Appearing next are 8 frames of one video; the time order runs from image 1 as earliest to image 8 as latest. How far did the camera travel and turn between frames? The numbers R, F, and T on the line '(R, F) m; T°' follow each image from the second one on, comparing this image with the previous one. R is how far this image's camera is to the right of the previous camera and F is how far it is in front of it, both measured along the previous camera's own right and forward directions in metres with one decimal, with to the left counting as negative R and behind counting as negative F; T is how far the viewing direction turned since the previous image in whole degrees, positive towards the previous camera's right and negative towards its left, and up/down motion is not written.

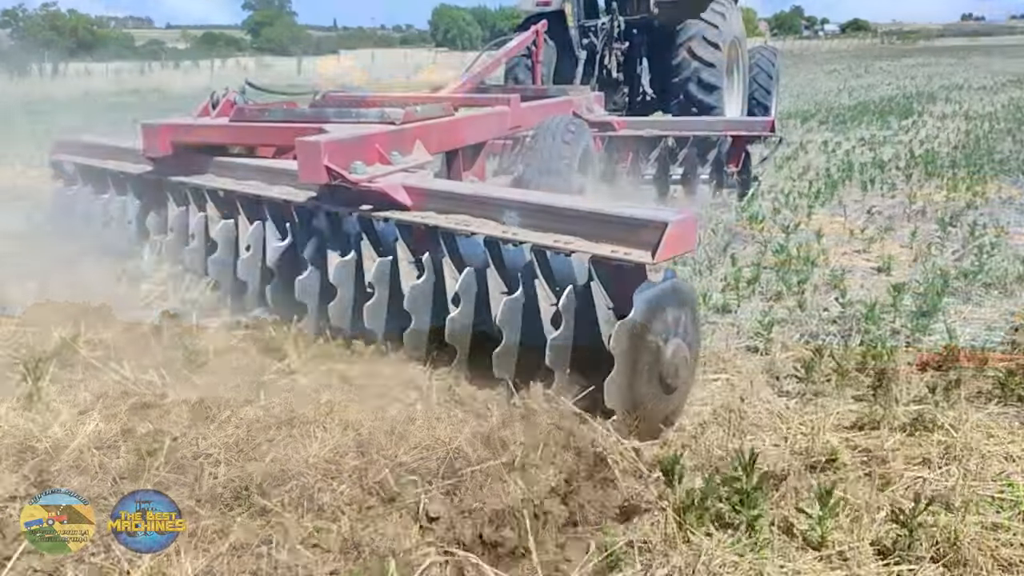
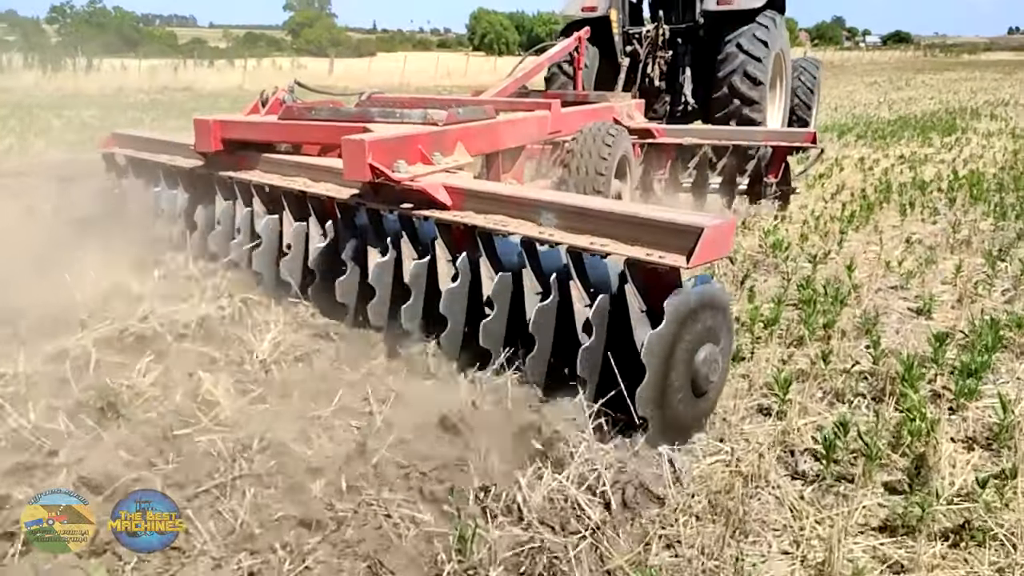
(+0.2, +0.5) m; -2°
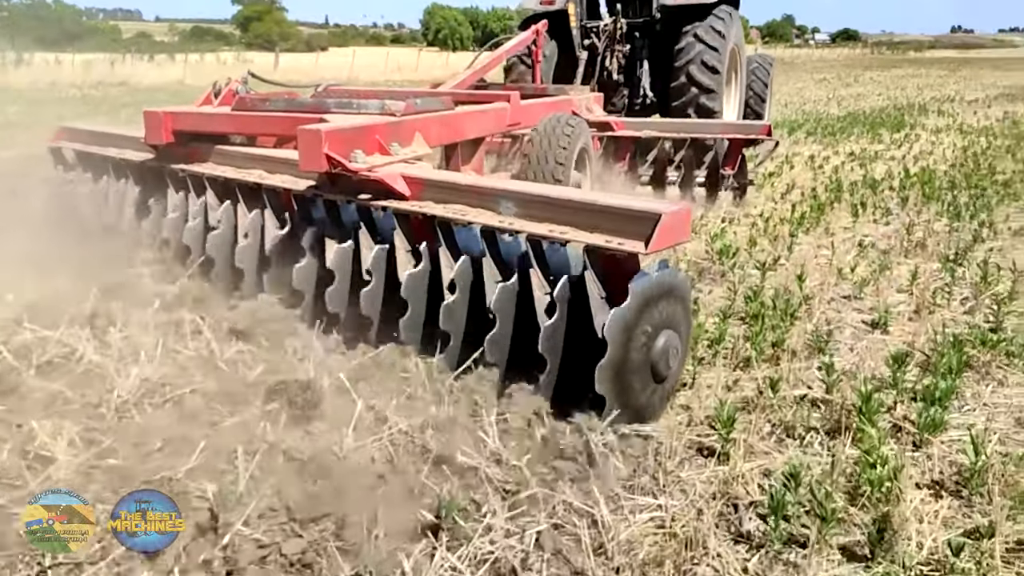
(+0.2, +0.5) m; +3°
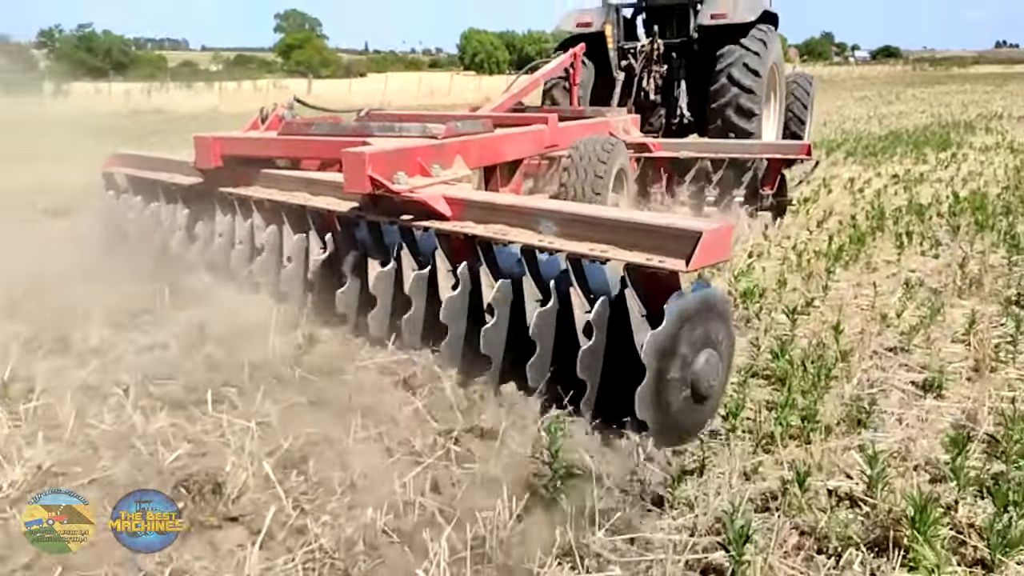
(+0.2, +0.6) m; -3°
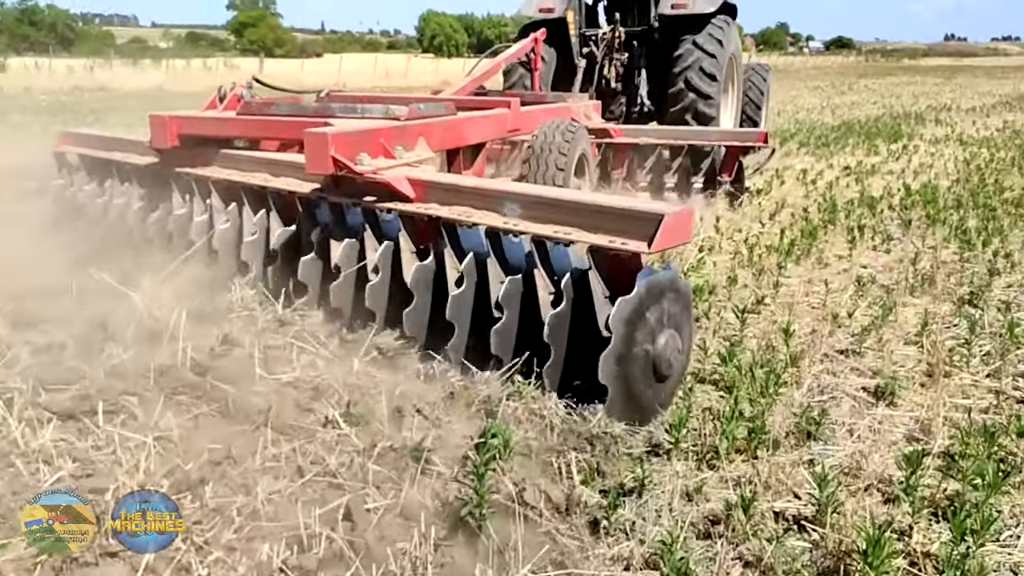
(+0.1, +0.2) m; +3°
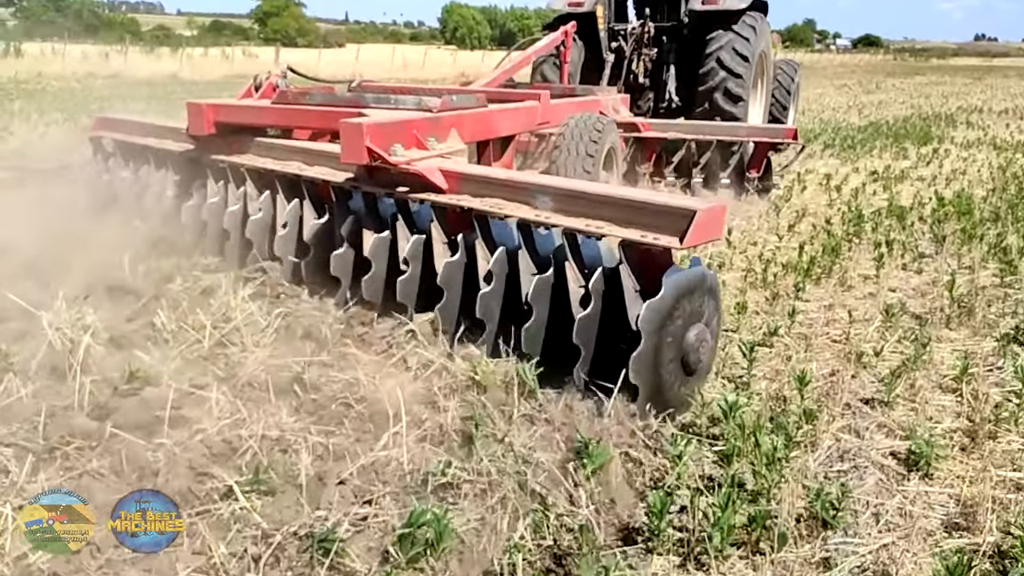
(+0.2, +0.5) m; -1°
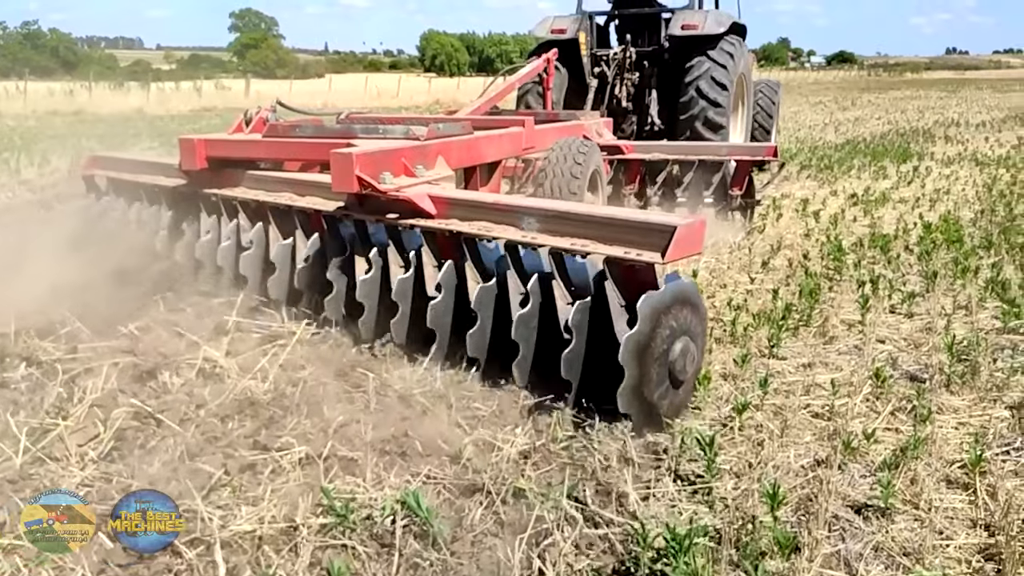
(+0.3, +0.7) m; +1°
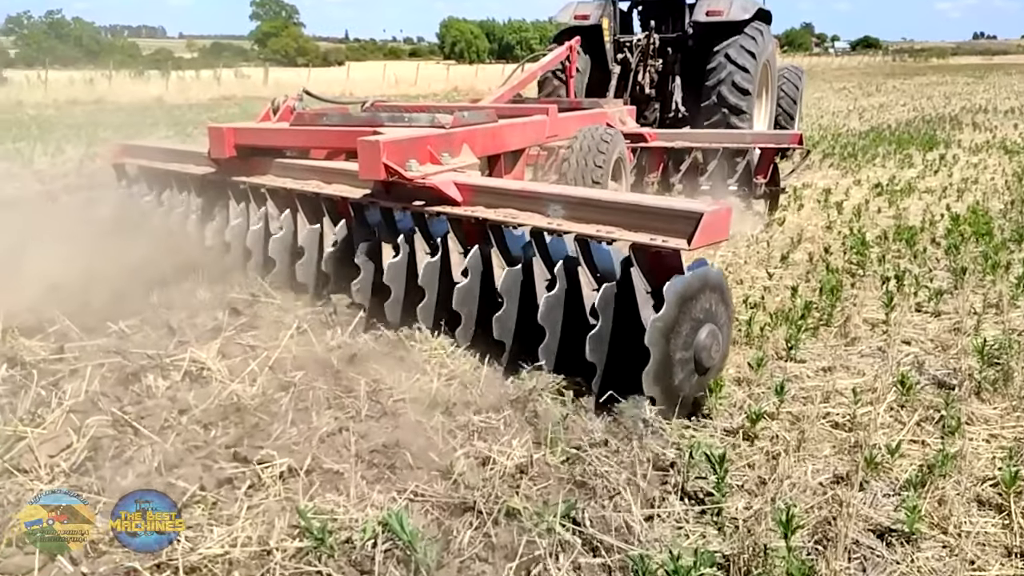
(+0.1, +0.2) m; -1°
